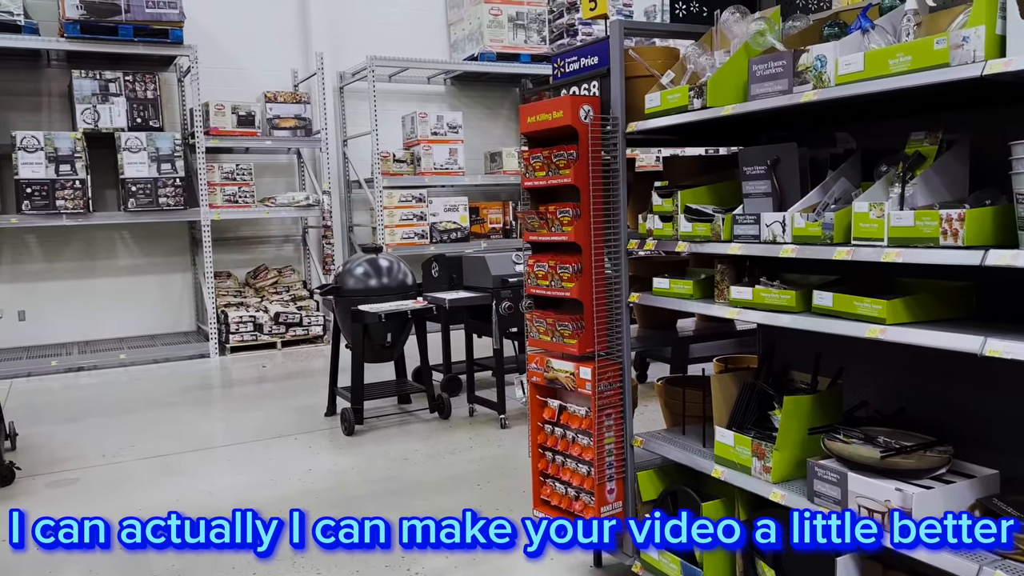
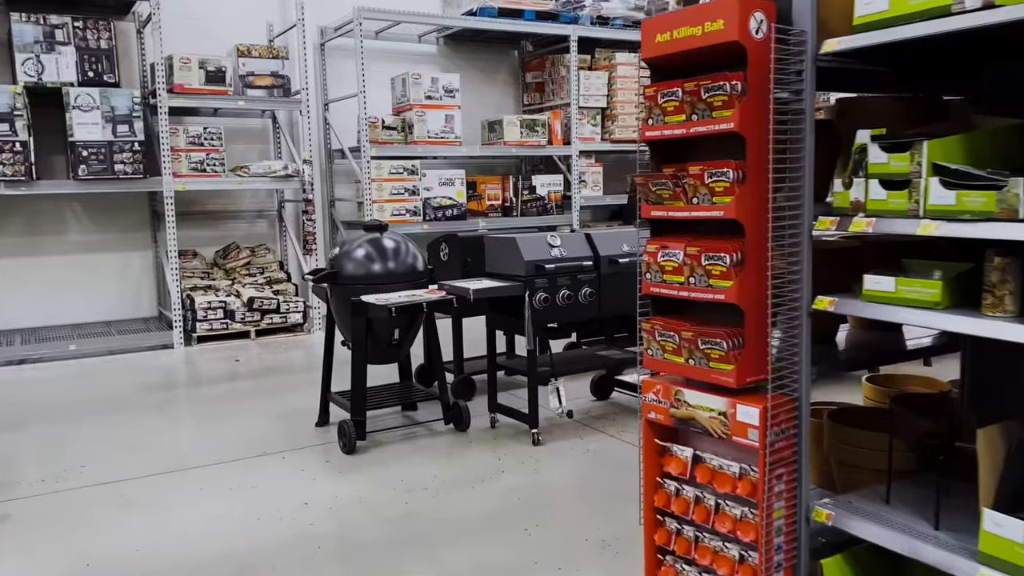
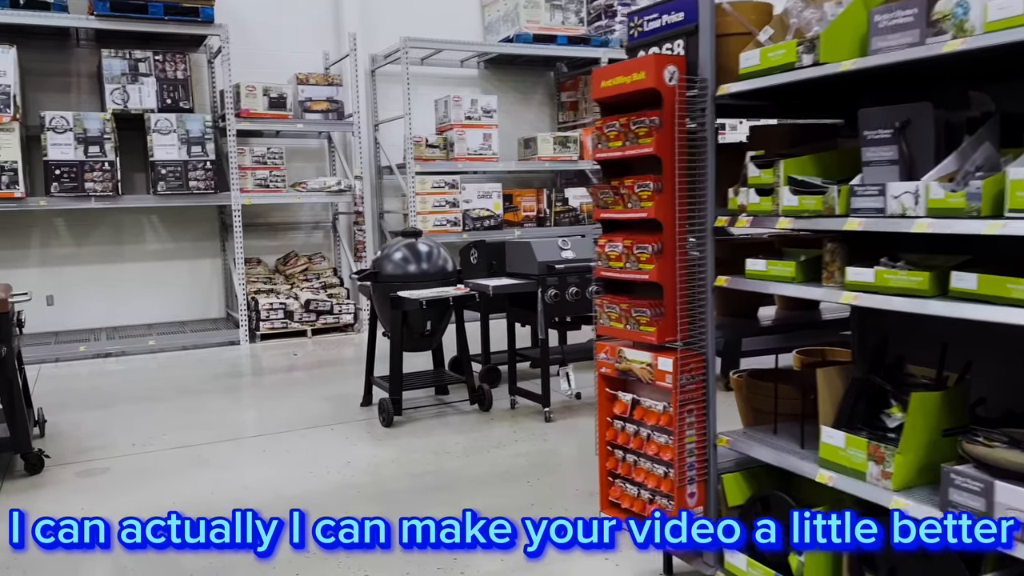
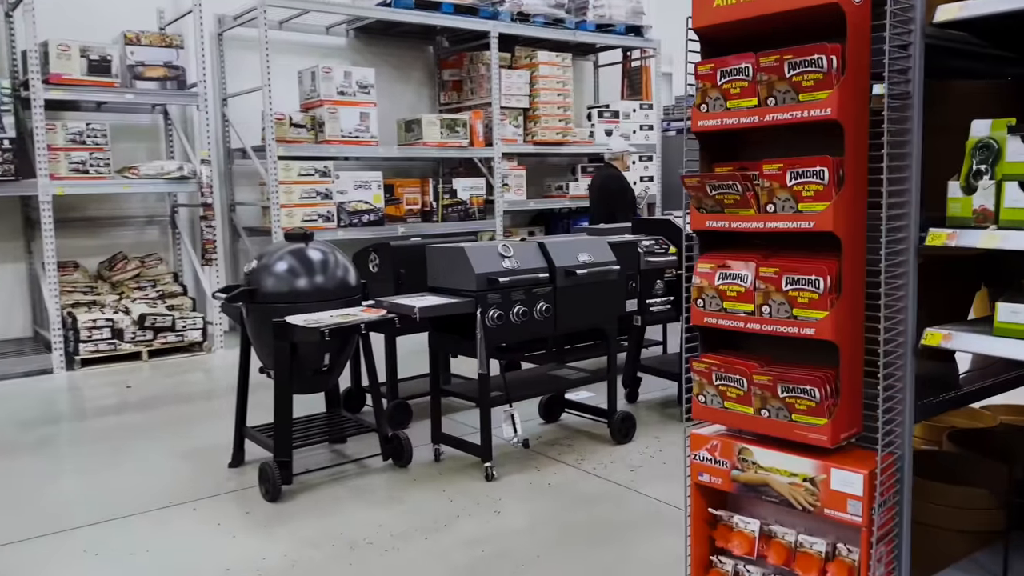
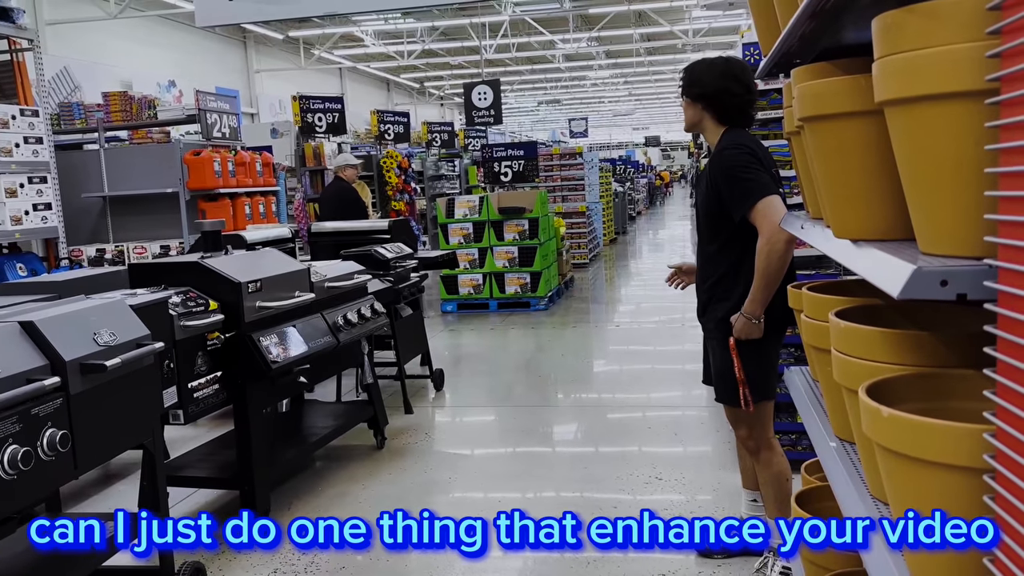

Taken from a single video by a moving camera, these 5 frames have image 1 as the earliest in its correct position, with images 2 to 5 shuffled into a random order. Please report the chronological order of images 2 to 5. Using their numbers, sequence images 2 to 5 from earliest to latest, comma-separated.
3, 2, 4, 5
